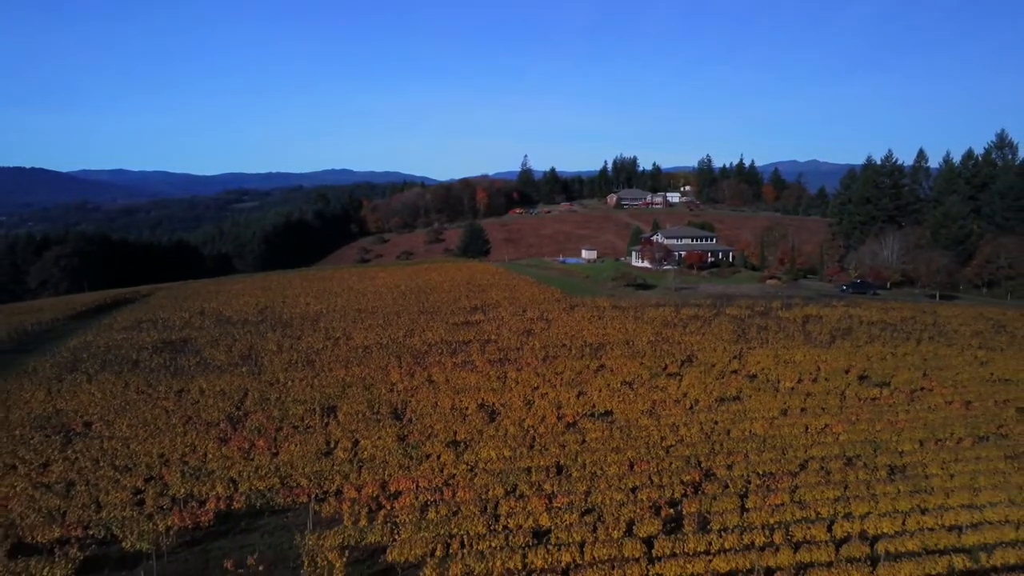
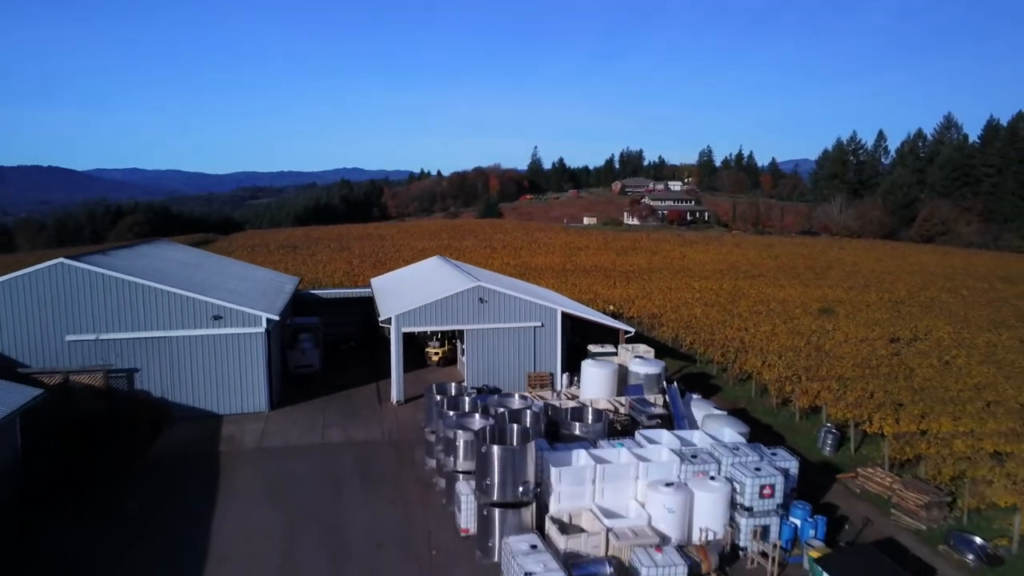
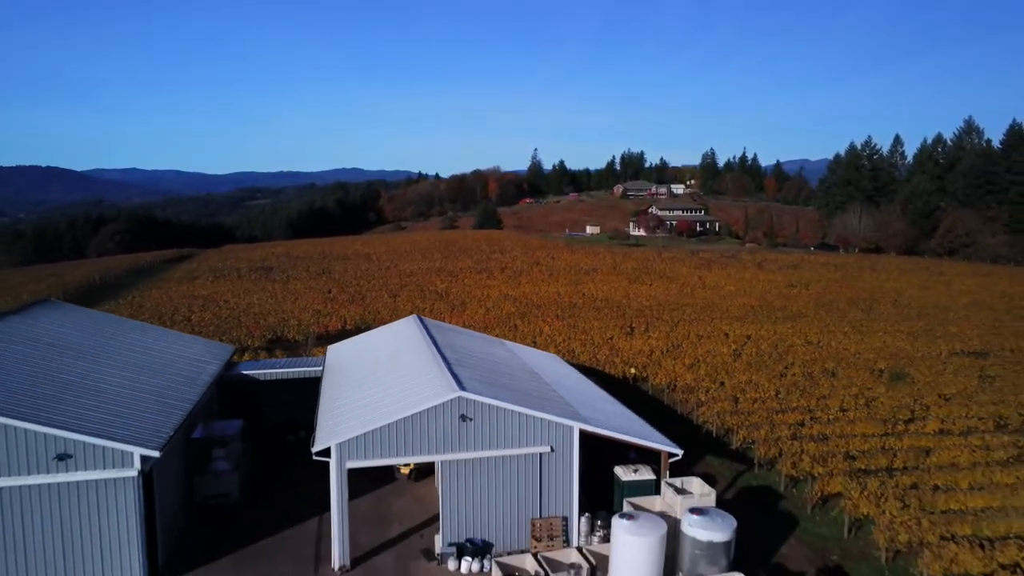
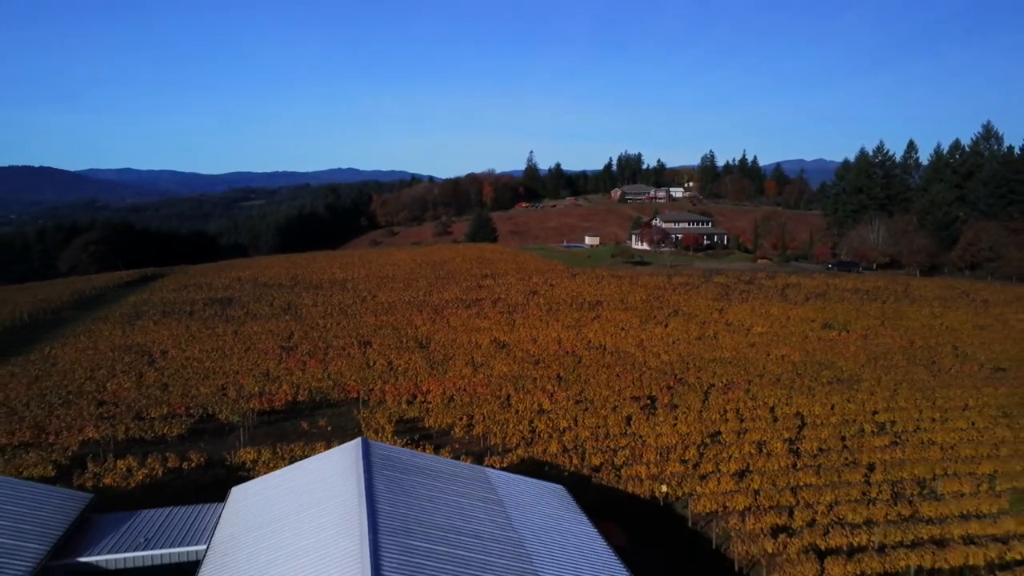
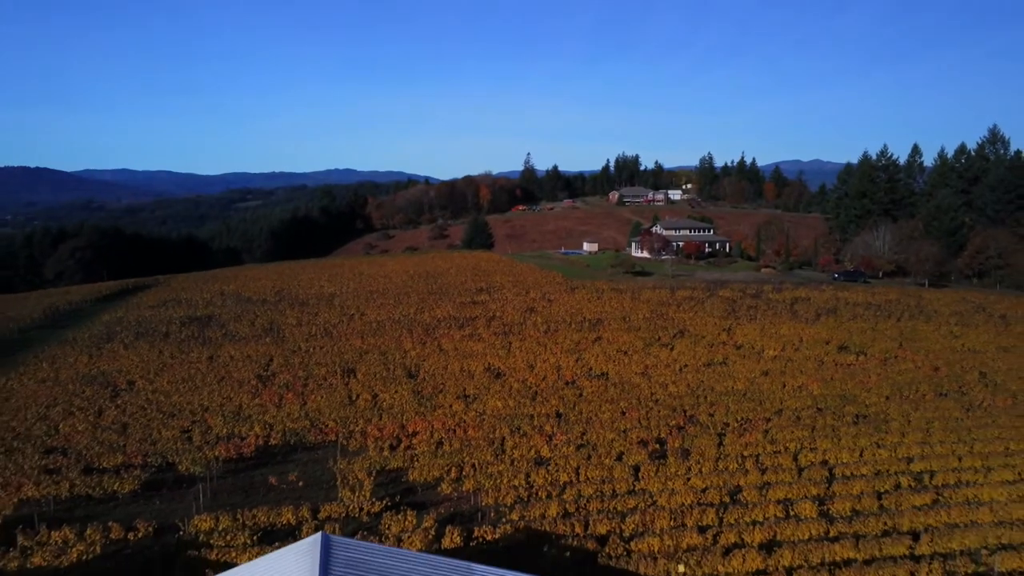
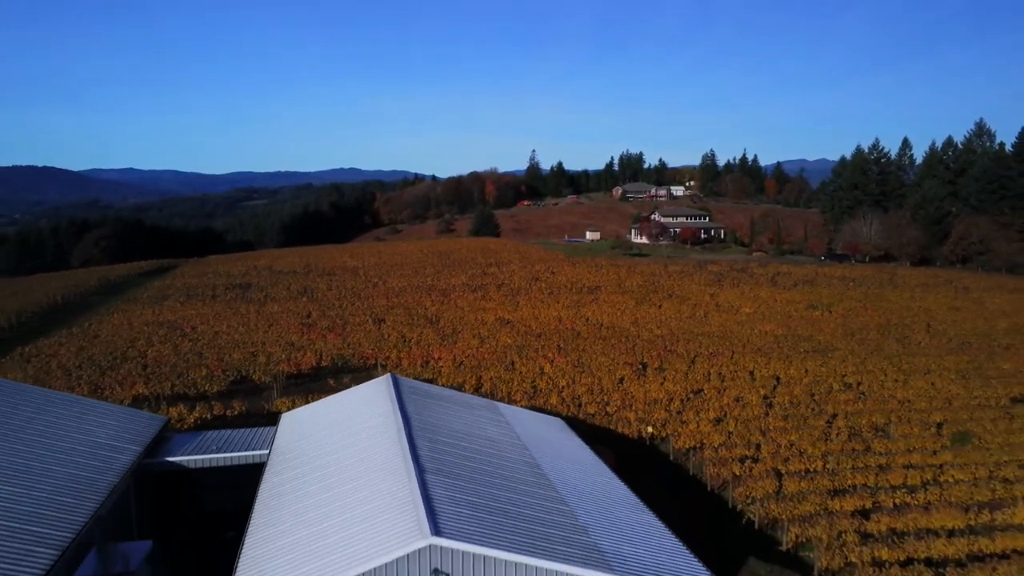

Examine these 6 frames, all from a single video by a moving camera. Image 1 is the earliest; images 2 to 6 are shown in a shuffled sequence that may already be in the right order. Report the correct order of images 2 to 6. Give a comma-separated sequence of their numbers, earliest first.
5, 4, 6, 3, 2
